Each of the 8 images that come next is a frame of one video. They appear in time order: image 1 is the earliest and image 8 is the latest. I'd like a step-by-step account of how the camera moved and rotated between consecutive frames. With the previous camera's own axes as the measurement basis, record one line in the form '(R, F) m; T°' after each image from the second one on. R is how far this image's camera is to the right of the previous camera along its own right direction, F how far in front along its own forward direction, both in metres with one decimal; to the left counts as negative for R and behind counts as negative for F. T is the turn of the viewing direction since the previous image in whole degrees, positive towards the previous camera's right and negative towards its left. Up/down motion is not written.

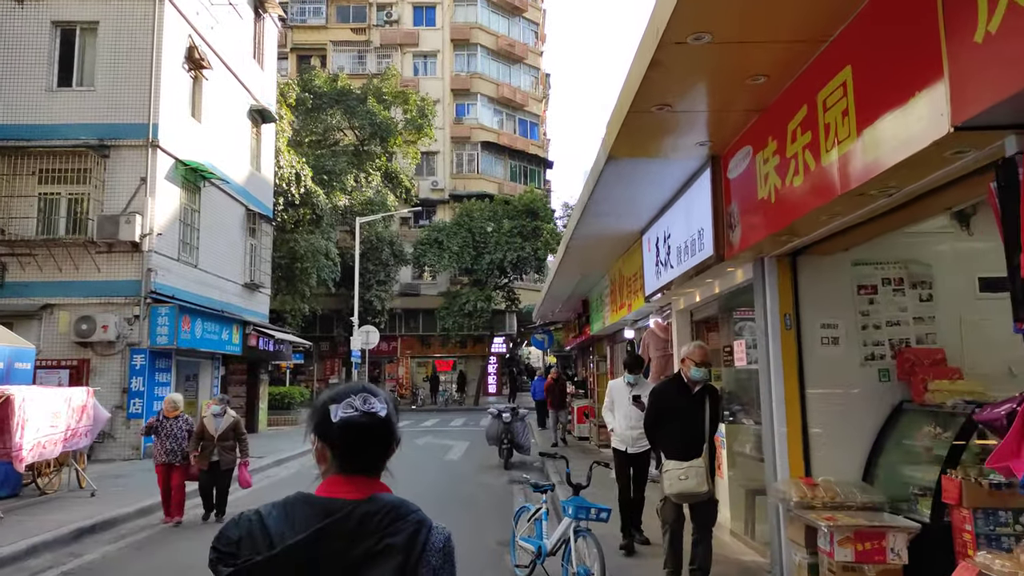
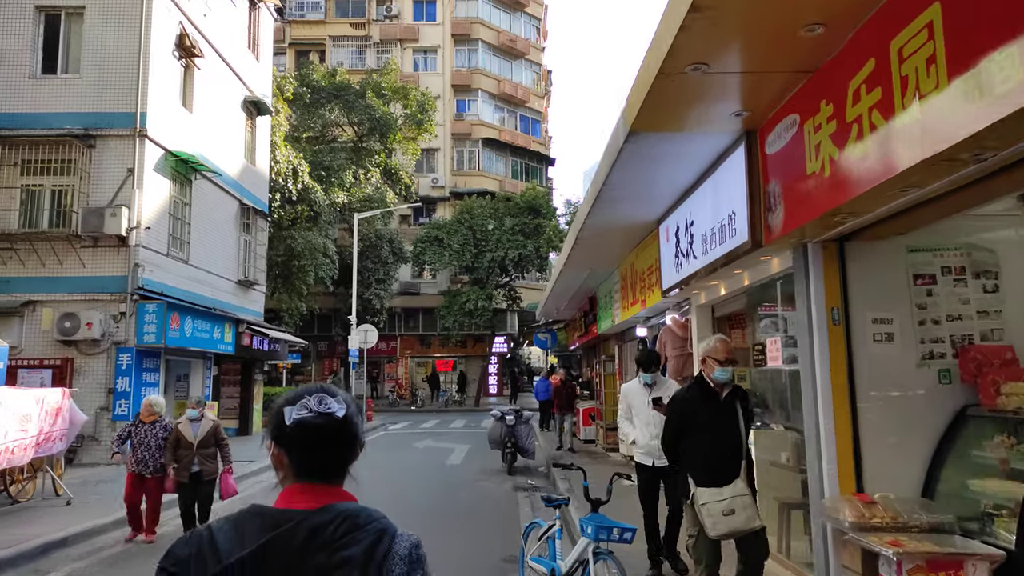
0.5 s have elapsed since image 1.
(-0.1, +0.6) m; 0°
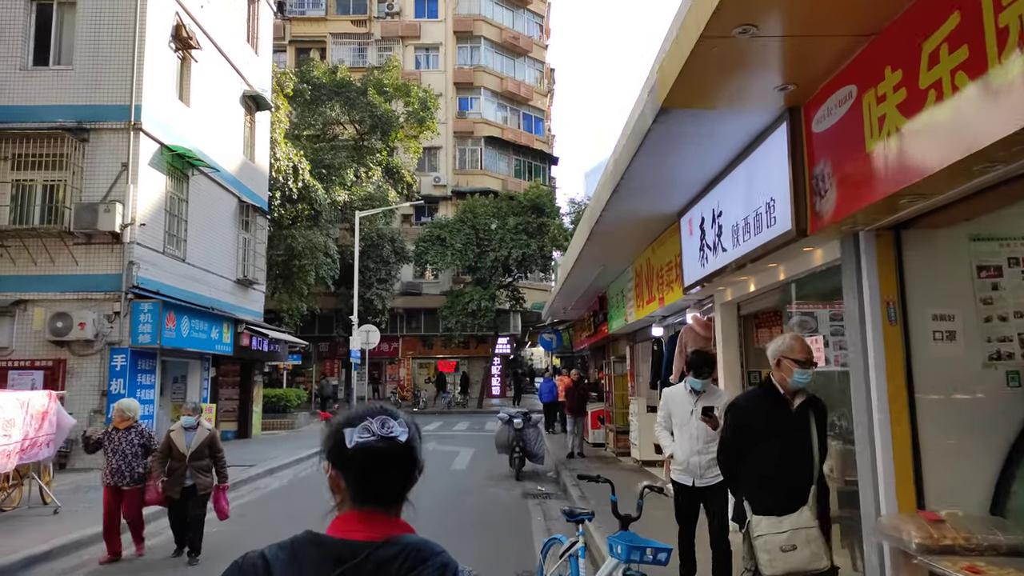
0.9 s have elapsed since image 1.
(-0.1, +0.4) m; 0°
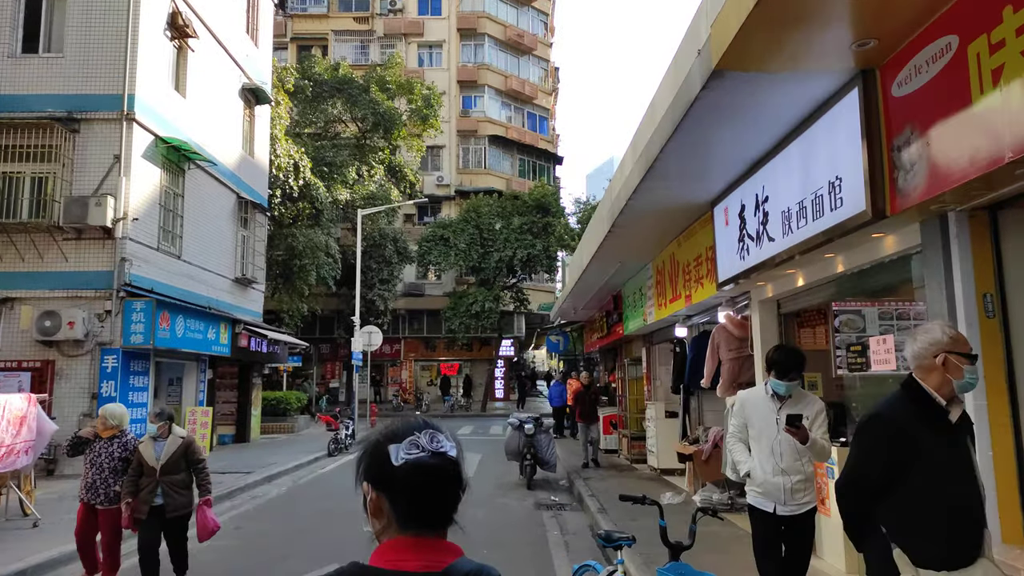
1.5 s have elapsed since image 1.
(-0.1, +0.6) m; 0°
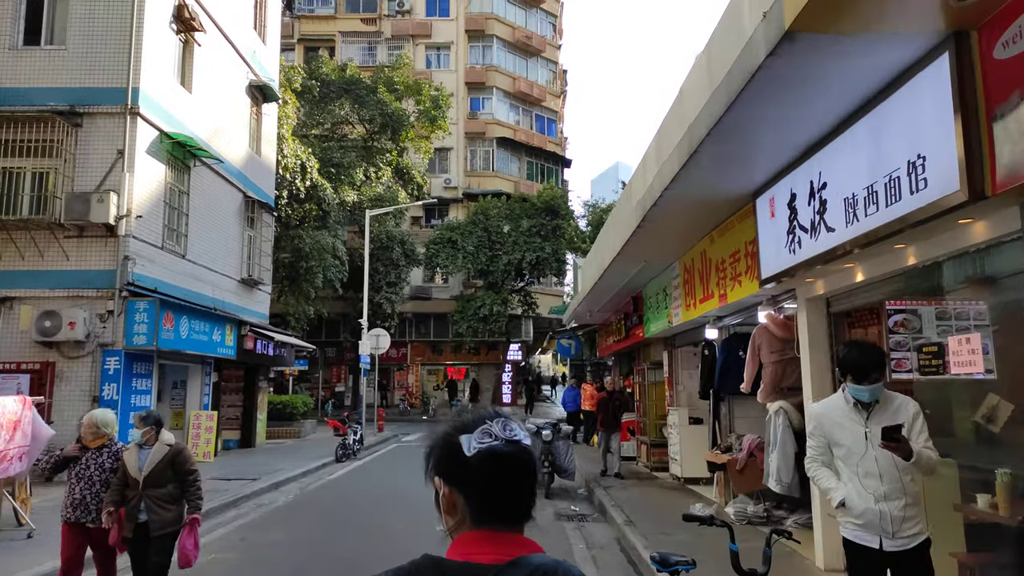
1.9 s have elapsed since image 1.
(-0.2, +0.4) m; 0°
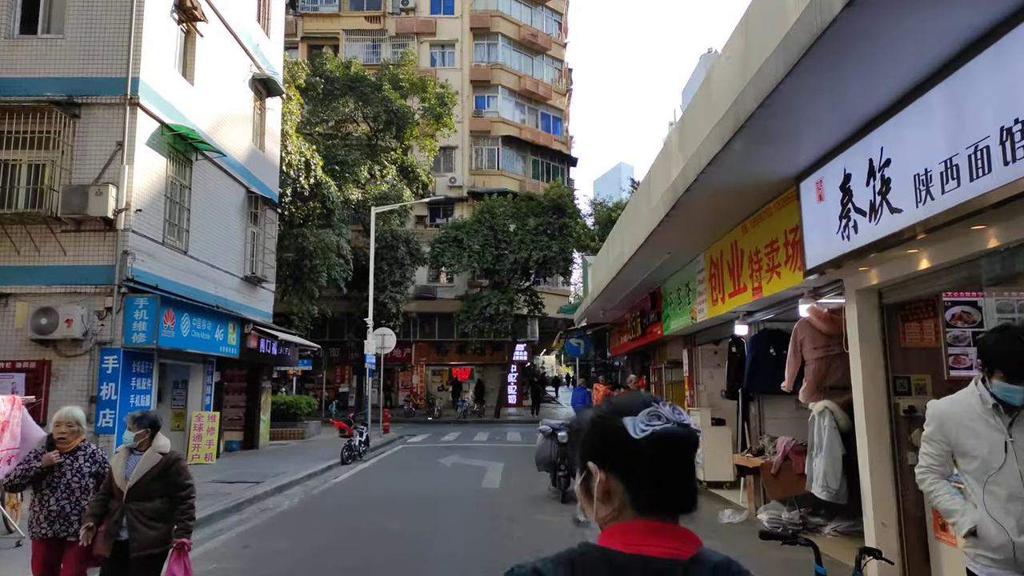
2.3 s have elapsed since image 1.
(-0.2, +0.4) m; 0°
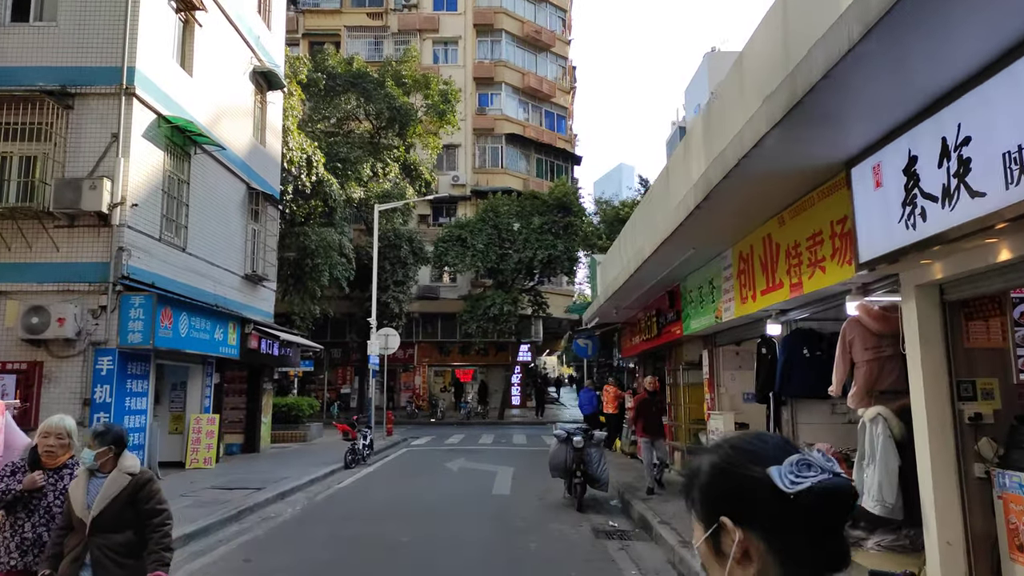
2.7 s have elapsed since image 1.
(-0.2, +0.5) m; 0°
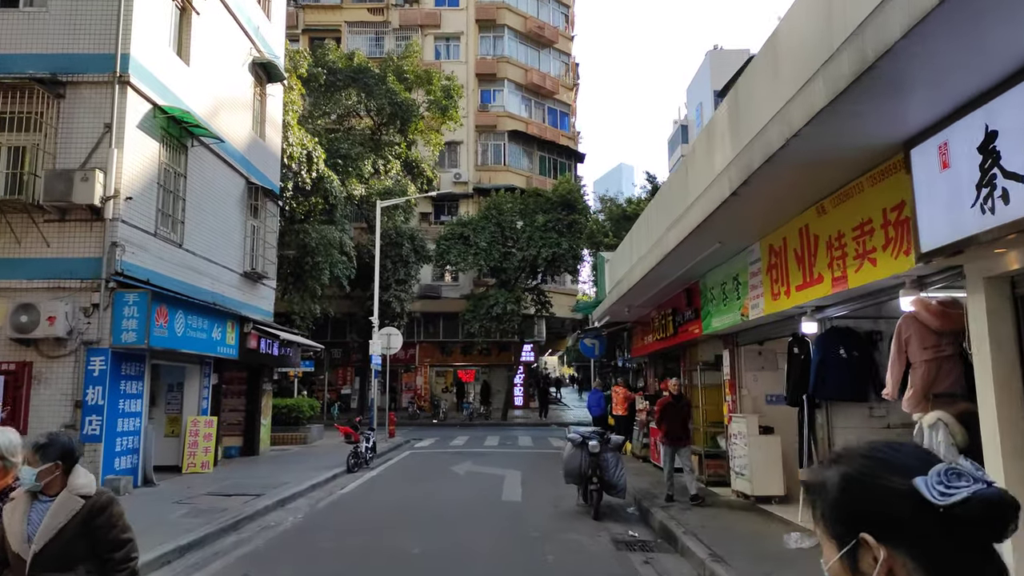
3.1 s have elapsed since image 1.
(-0.2, +0.5) m; 0°
